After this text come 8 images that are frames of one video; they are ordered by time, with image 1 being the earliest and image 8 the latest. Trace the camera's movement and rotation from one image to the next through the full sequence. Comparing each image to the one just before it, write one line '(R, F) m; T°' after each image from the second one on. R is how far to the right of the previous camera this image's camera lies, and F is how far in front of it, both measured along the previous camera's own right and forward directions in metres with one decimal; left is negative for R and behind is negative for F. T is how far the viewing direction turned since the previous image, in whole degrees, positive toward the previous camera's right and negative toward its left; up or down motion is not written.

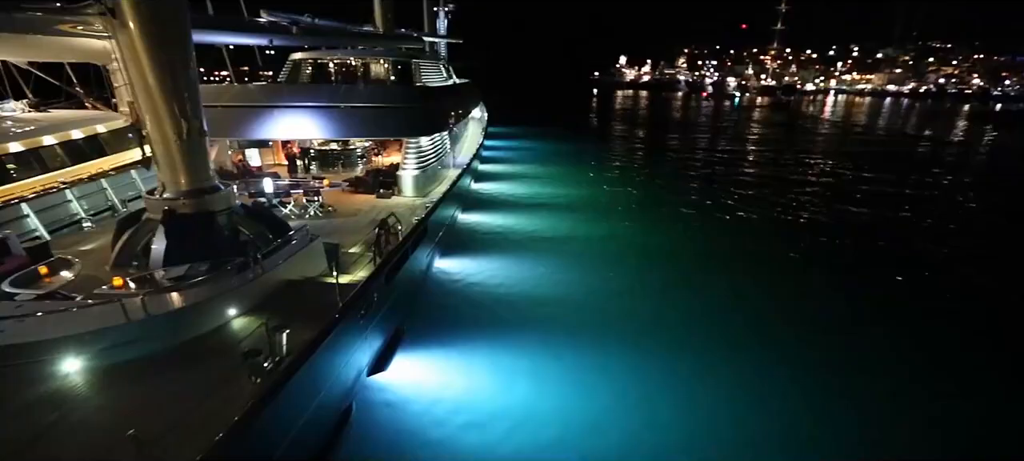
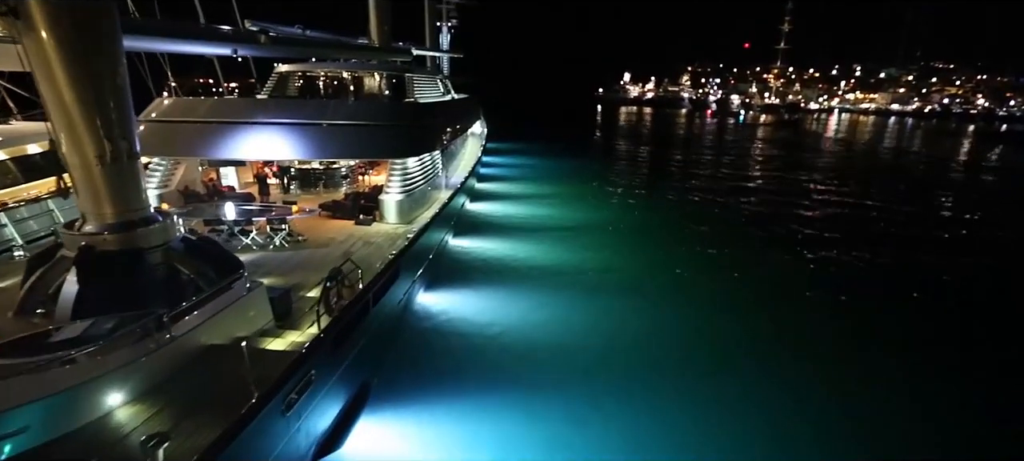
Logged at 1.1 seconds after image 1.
(+0.2, +0.9) m; 0°
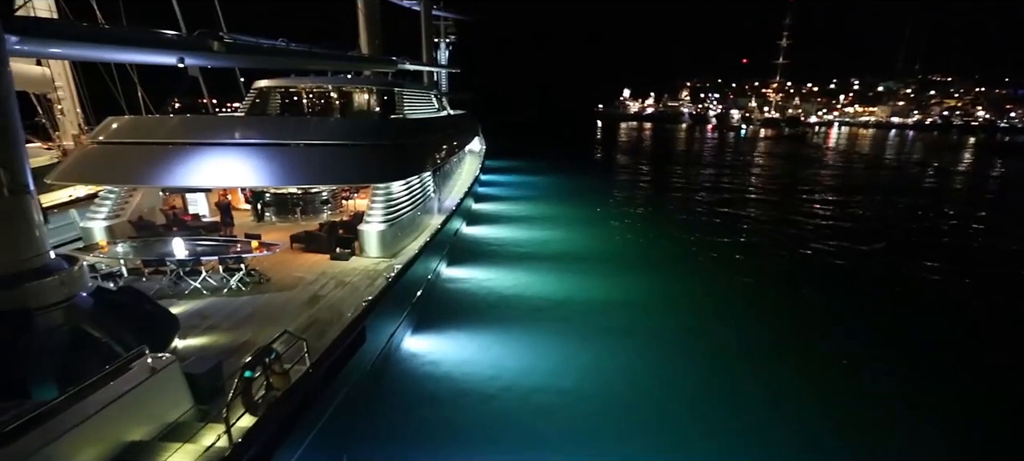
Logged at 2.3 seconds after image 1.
(0.0, +1.1) m; 0°
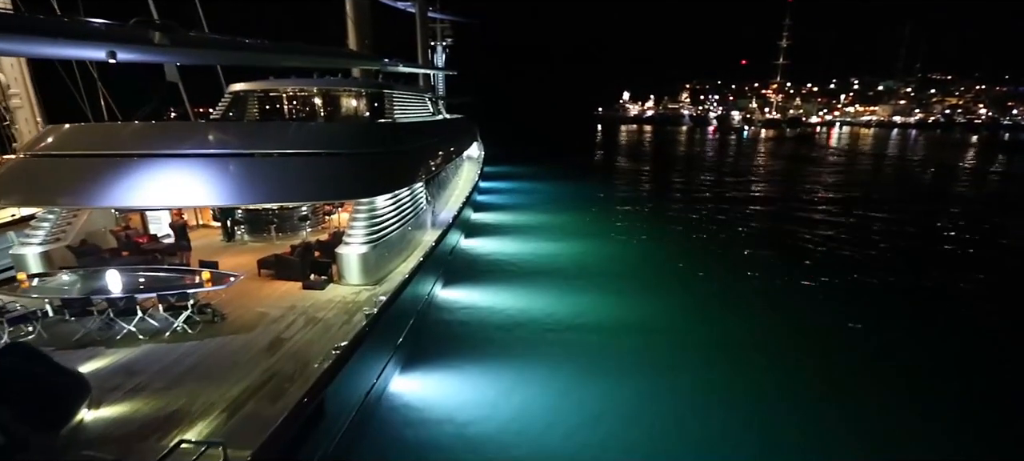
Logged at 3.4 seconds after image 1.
(0.0, +1.1) m; 0°
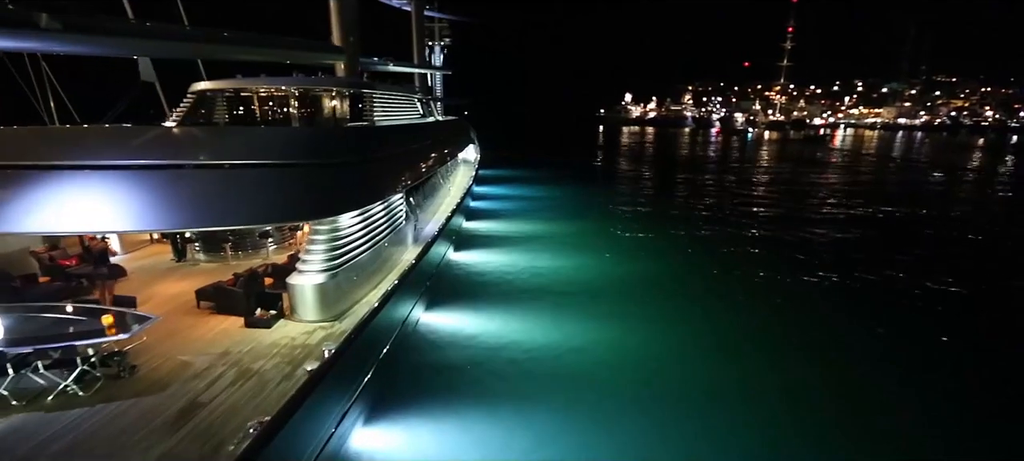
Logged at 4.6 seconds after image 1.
(+0.2, +1.1) m; 0°
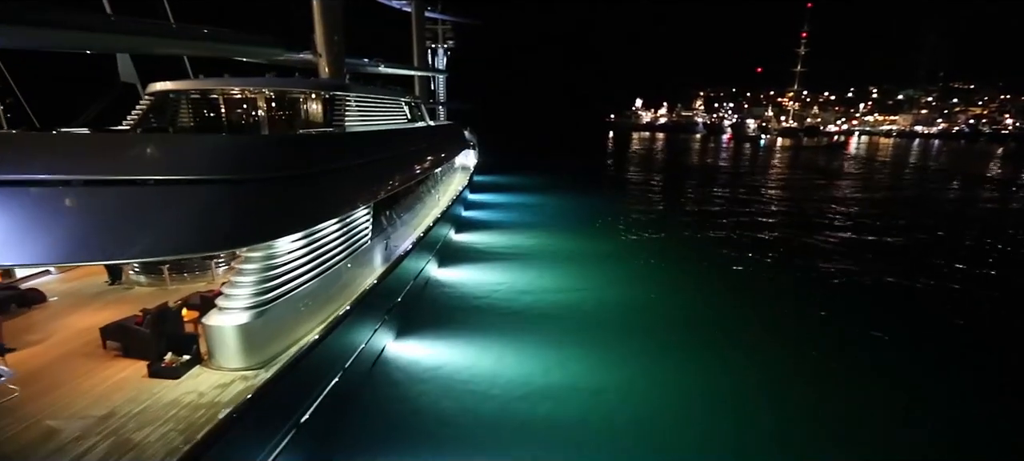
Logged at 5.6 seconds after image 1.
(+0.4, +0.9) m; -1°
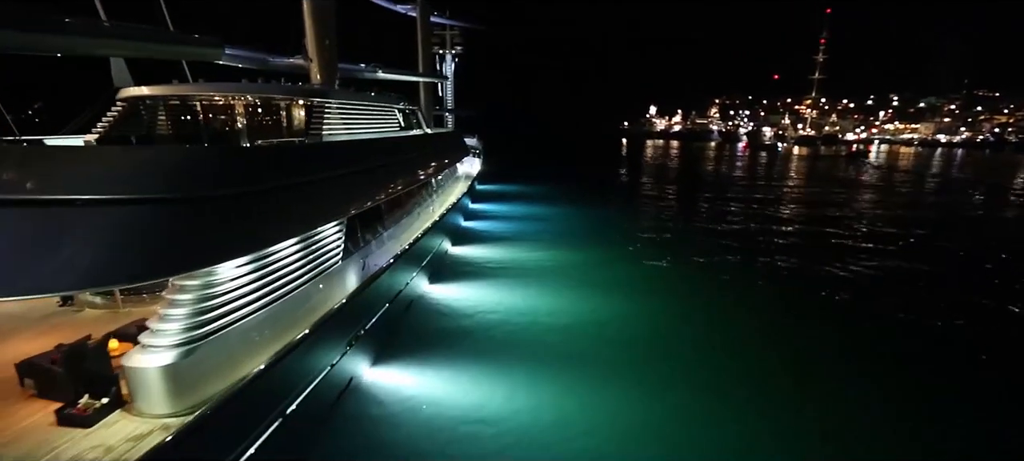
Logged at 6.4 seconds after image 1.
(+0.4, +0.6) m; -1°
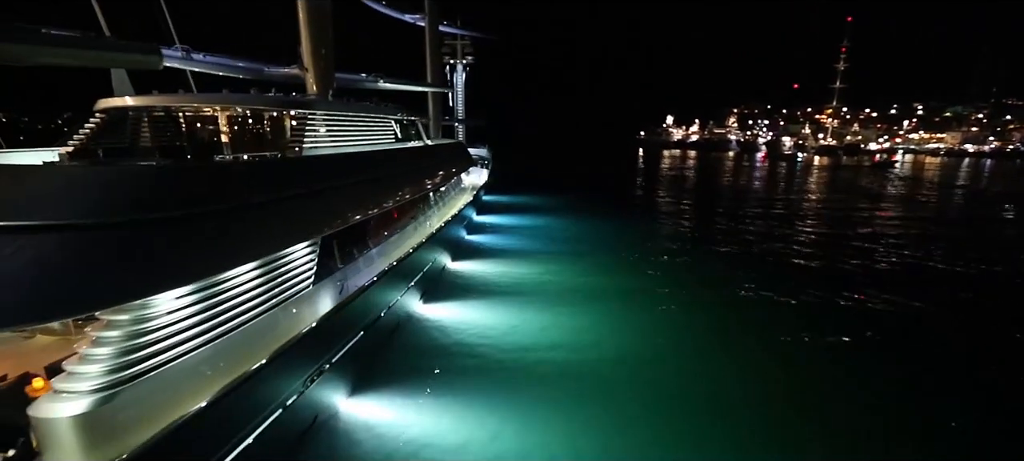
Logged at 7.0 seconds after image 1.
(+0.3, +0.6) m; -2°
